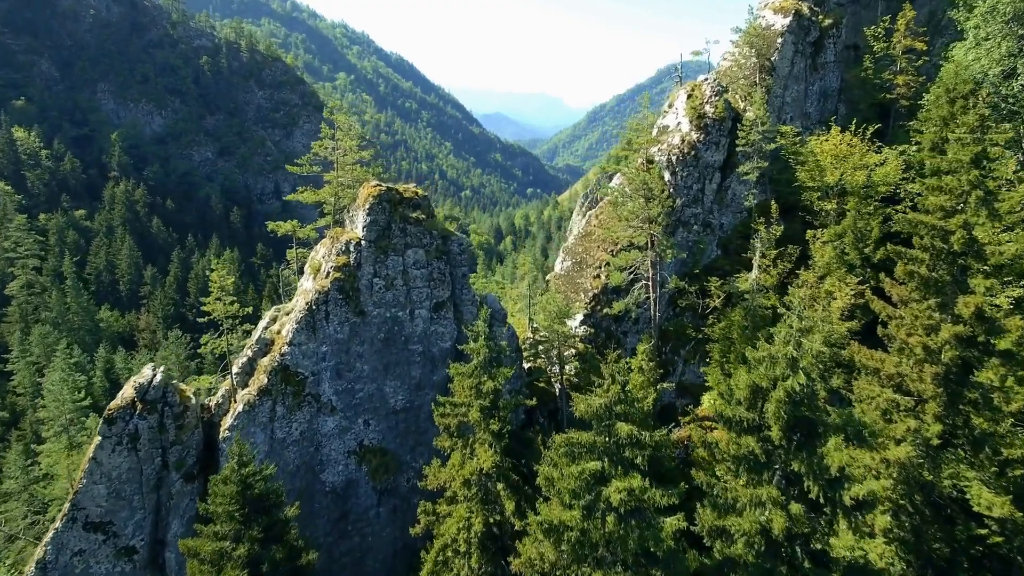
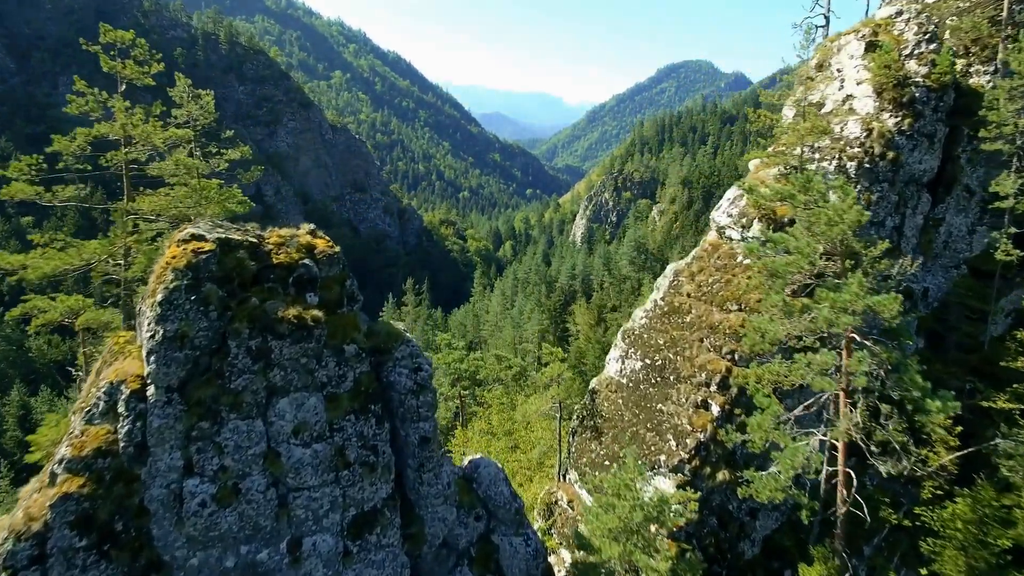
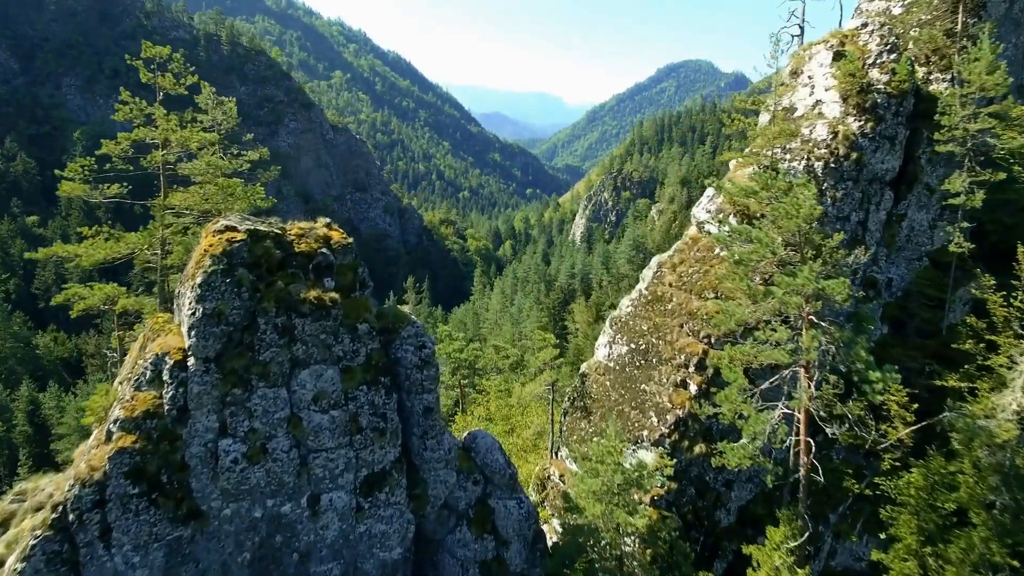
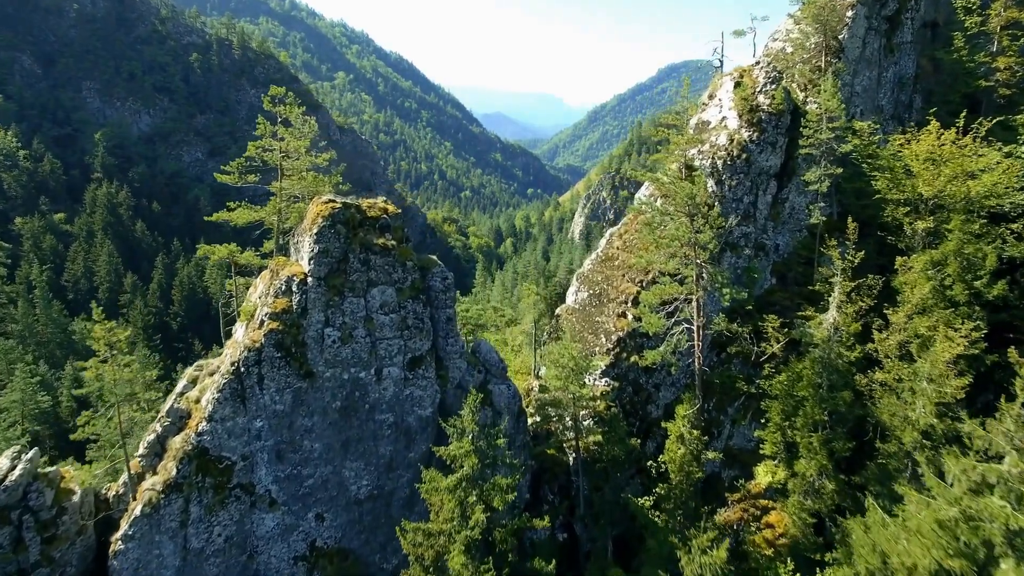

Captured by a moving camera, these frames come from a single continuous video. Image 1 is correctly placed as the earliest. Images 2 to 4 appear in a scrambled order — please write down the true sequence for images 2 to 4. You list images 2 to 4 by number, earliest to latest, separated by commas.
4, 3, 2
